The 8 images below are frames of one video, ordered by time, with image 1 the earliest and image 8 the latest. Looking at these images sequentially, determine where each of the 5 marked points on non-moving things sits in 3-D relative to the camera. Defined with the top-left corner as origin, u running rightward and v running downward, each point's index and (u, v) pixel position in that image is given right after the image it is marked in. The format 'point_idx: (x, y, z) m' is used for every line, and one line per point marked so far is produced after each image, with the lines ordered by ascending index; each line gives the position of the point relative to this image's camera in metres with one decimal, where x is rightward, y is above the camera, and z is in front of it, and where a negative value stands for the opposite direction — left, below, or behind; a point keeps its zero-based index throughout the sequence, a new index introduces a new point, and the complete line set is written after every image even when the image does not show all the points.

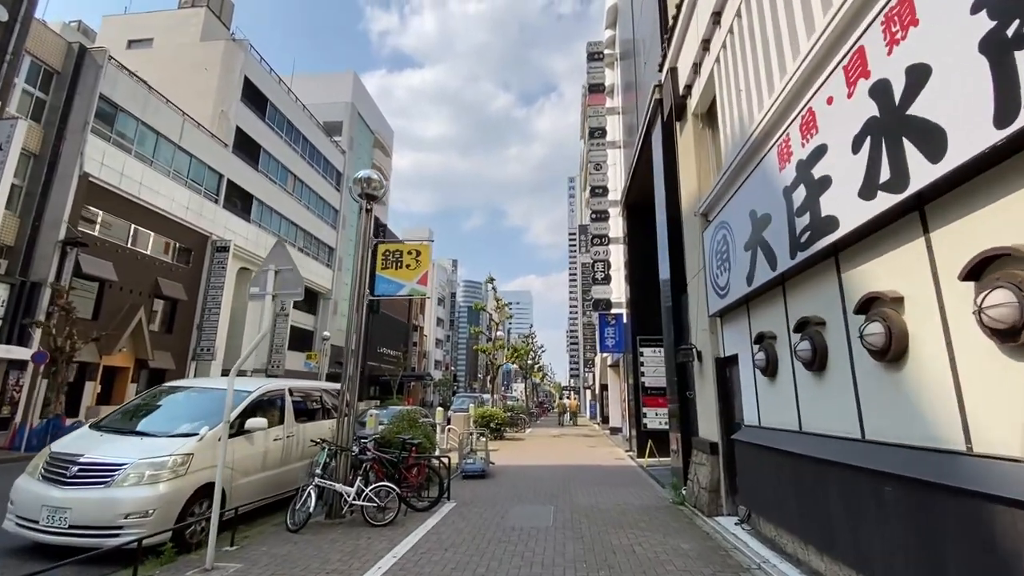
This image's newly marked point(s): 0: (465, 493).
0: (-0.9, -4.1, +9.6) m
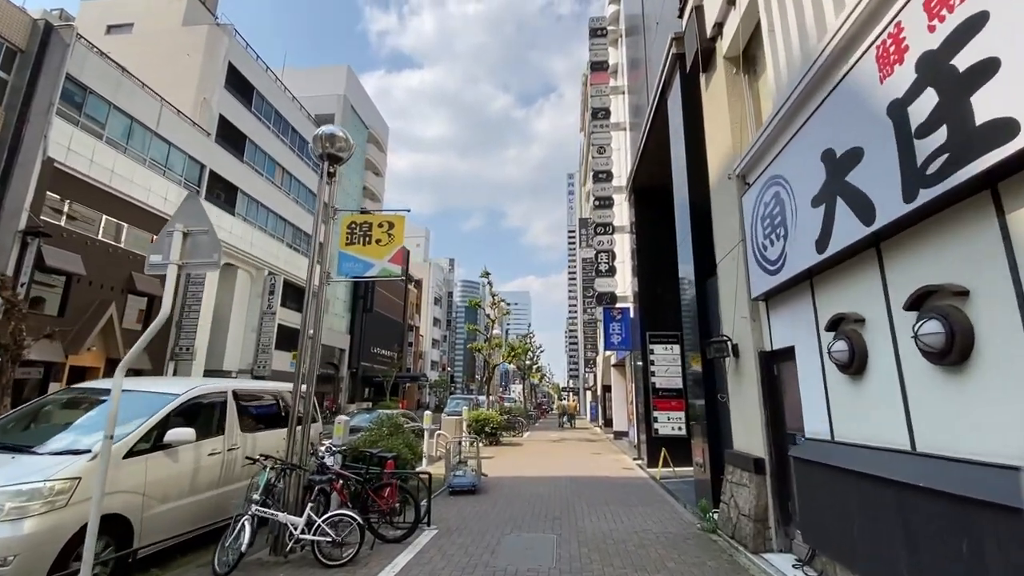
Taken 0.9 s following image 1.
0: (-1.0, -3.8, +8.0) m
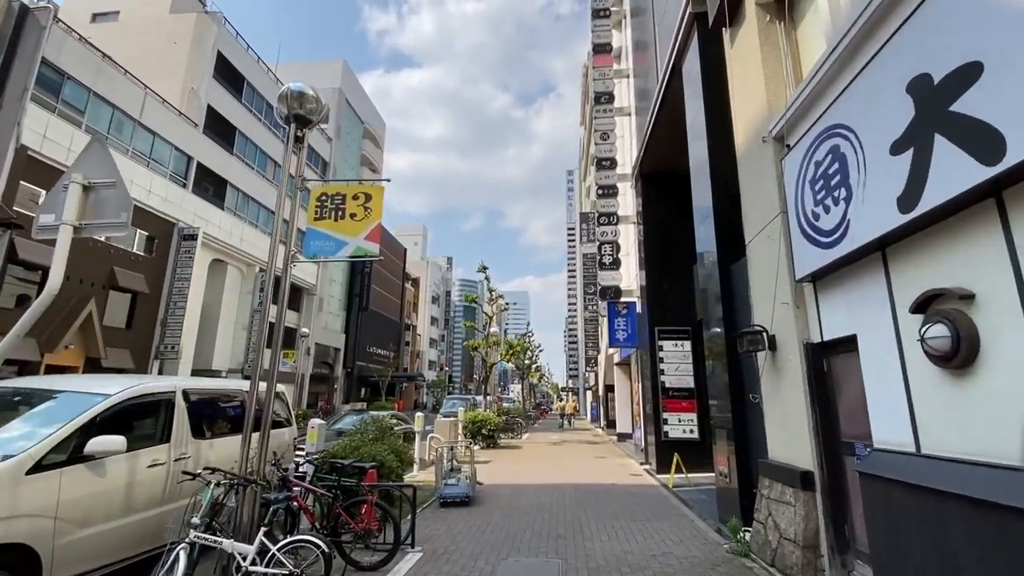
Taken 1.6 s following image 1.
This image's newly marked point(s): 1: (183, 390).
0: (-1.1, -3.6, +7.0) m
1: (-4.1, -1.3, +6.1) m
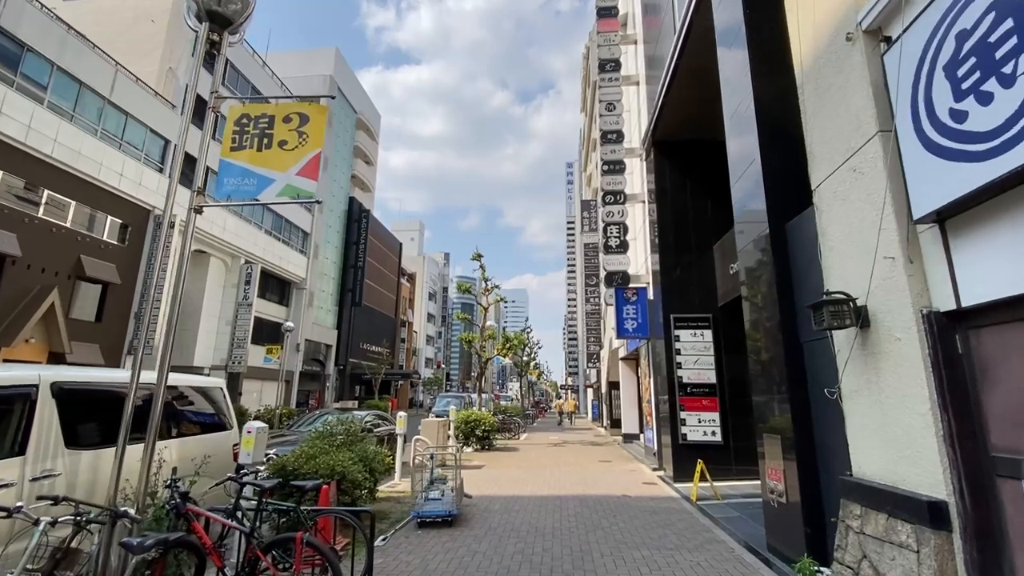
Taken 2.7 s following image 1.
0: (-1.2, -3.2, +5.5) m
1: (-4.2, -0.9, +4.5) m
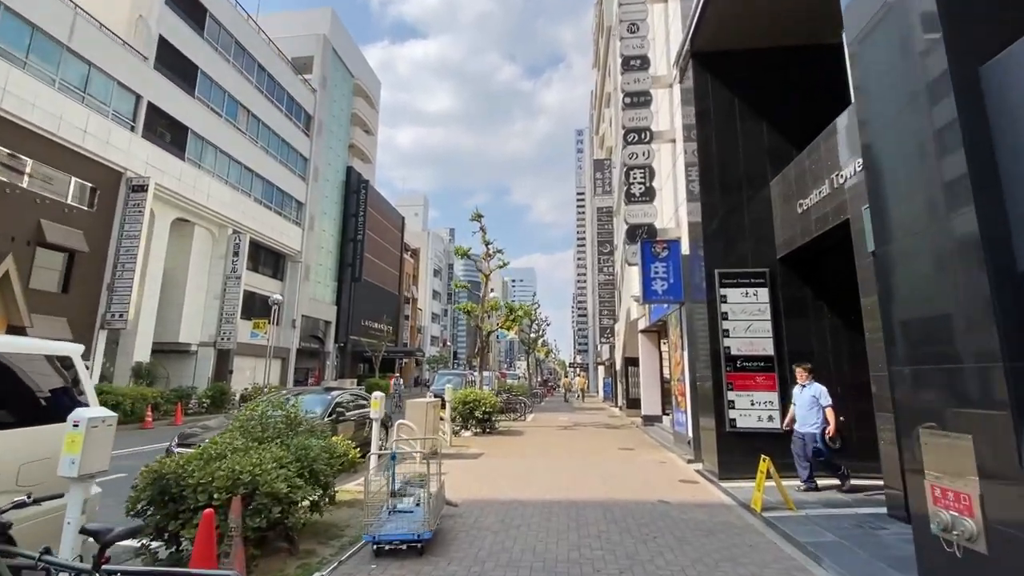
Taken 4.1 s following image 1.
0: (-1.2, -2.5, +3.3) m
1: (-4.3, -0.2, +2.3) m
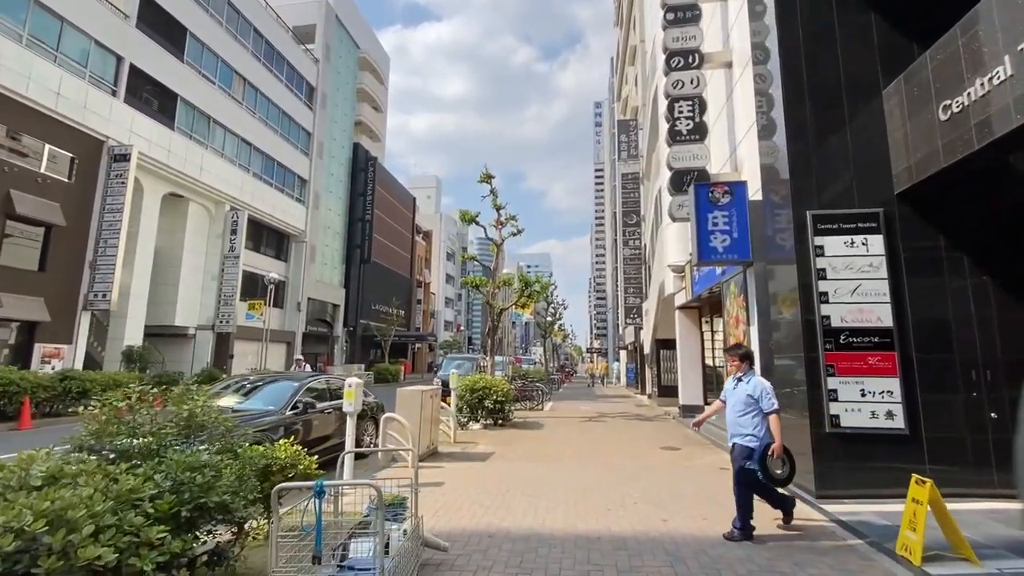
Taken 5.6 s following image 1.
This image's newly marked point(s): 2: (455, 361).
0: (-1.2, -2.0, +1.2) m
1: (-4.3, +0.2, +0.2) m
2: (-2.3, -2.9, +19.4) m
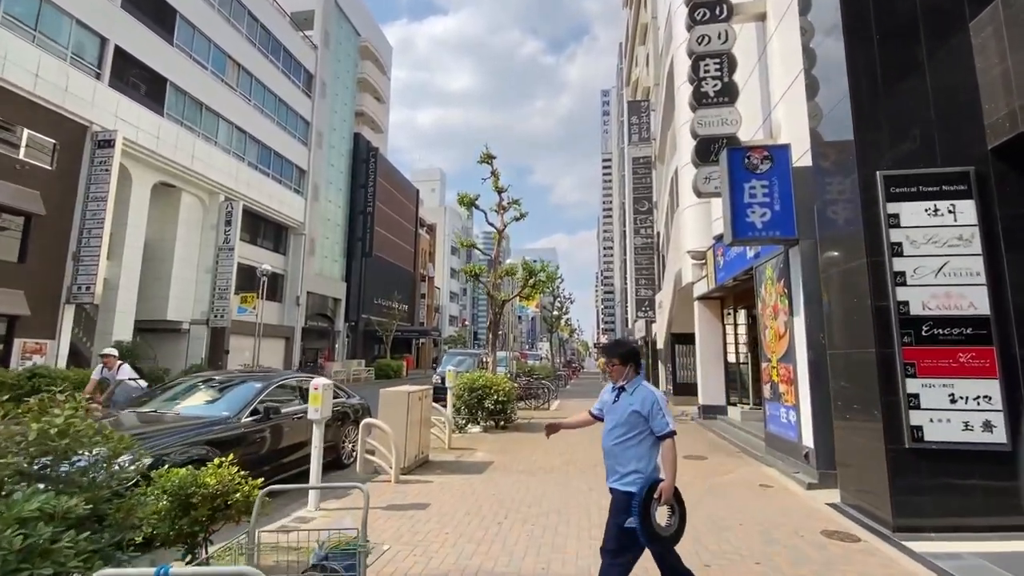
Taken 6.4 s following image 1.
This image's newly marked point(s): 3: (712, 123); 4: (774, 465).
0: (-1.2, -1.8, +0.1) m
1: (-4.4, +0.4, -0.9) m
2: (-2.1, -2.6, +18.2) m
3: (+3.4, +2.8, +8.2) m
4: (+3.8, -2.6, +7.0) m
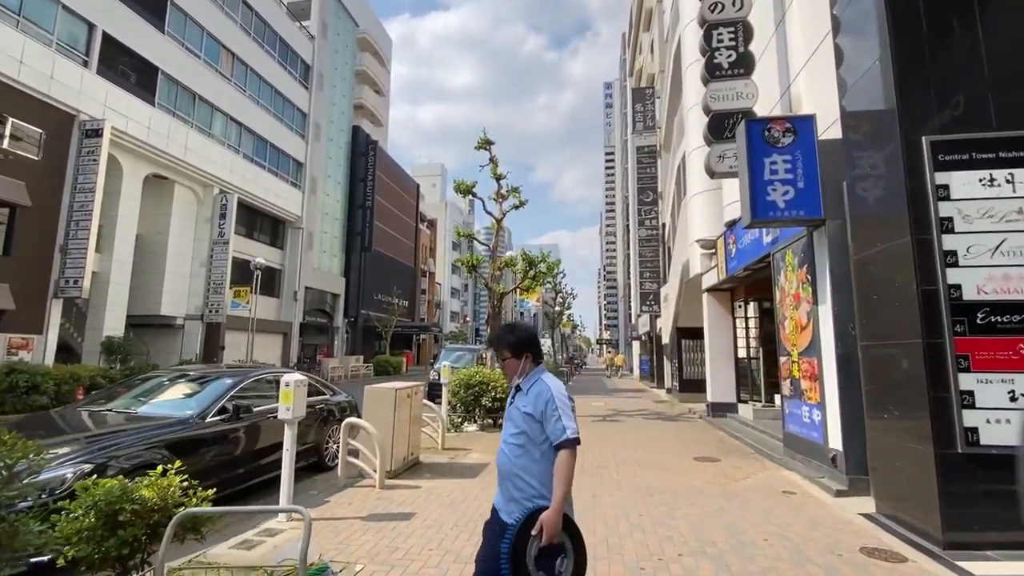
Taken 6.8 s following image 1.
0: (-1.3, -1.7, -0.5) m
1: (-4.5, +0.5, -1.5) m
2: (-2.1, -2.3, +17.6) m
3: (+3.3, +3.0, +7.5) m
4: (+3.7, -2.4, +6.4) m
